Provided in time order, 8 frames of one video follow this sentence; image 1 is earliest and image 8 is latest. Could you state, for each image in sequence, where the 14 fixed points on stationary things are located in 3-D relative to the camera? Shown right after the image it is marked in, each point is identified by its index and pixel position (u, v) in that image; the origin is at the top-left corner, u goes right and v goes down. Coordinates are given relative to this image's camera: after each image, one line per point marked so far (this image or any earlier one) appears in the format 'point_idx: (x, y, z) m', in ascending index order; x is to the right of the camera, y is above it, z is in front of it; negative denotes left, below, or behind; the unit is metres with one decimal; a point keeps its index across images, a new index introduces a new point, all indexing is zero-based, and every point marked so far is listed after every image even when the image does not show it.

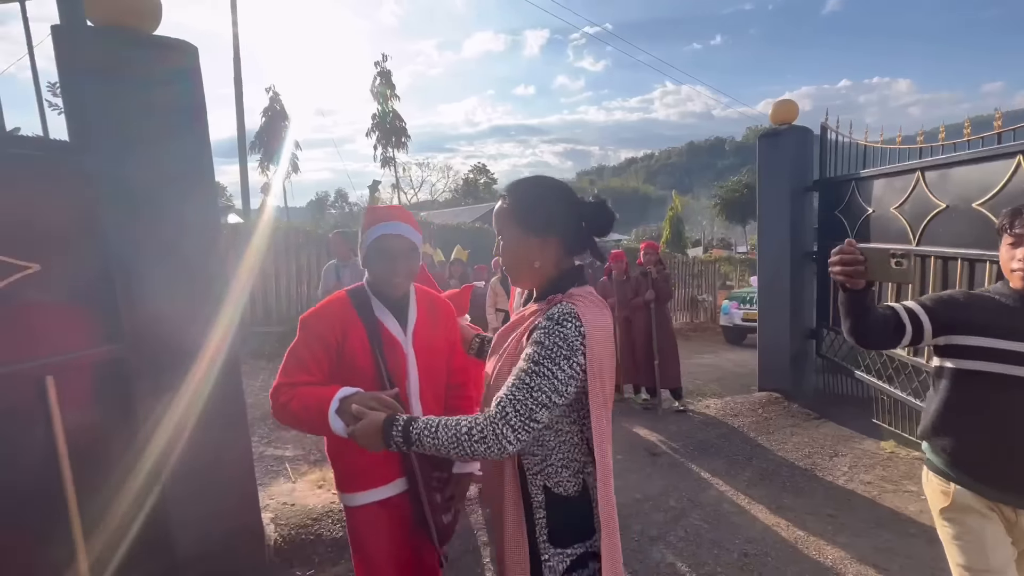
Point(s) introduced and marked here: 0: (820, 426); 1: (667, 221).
0: (+3.1, -1.4, +4.8) m
1: (+6.0, +2.6, +18.5) m
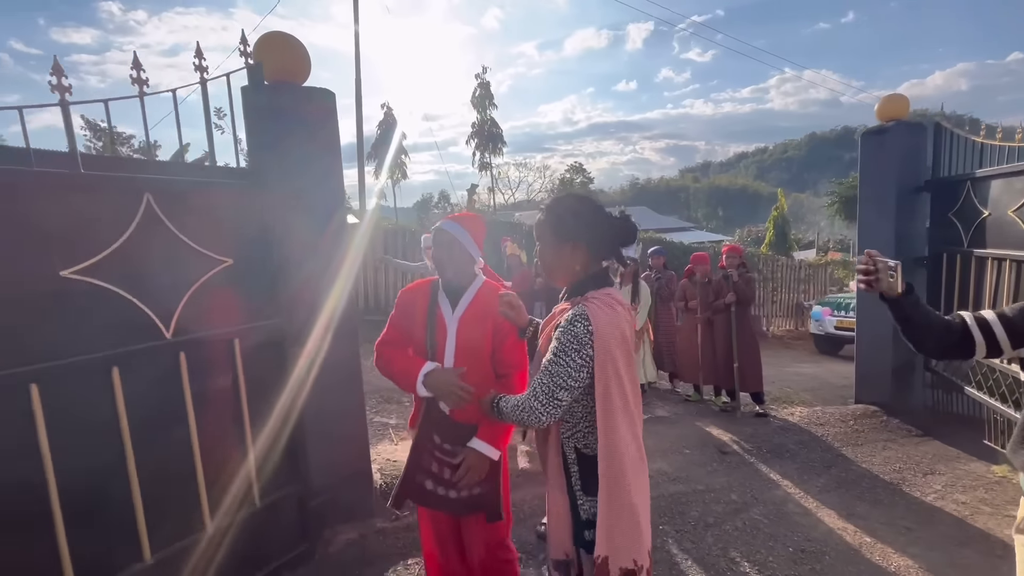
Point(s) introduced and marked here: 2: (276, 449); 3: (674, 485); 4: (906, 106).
0: (+3.9, -1.5, +4.5) m
1: (+9.5, +2.4, +17.3) m
2: (-1.3, -0.9, +2.5) m
3: (+1.2, -1.4, +3.5) m
4: (+4.1, +1.9, +5.0) m
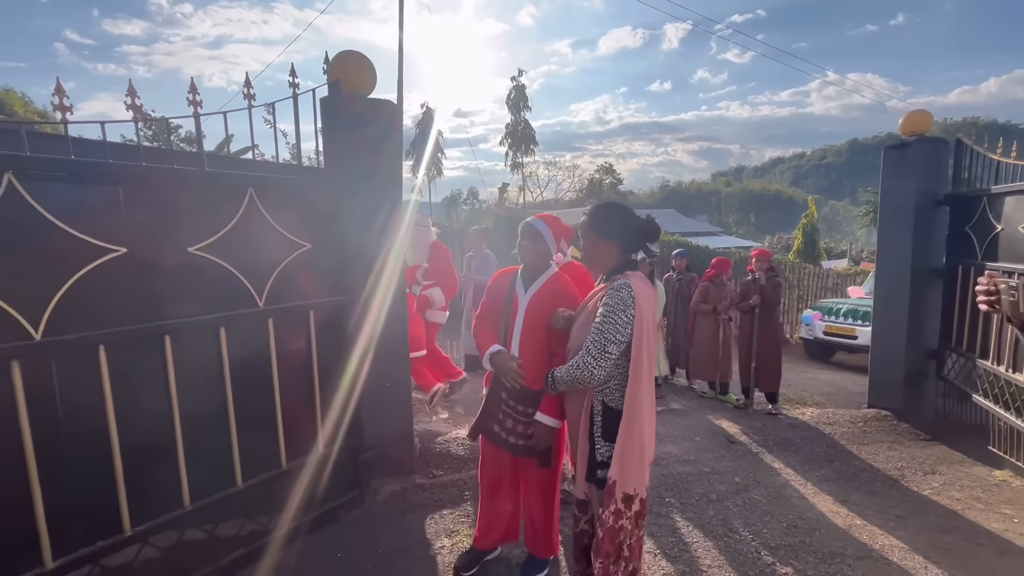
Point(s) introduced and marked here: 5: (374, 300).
0: (+4.1, -1.6, +4.7) m
1: (+10.5, +2.1, +17.2) m
2: (-1.1, -0.8, +3.0) m
3: (+1.4, -1.4, +3.8) m
4: (+4.5, +1.8, +5.1) m
5: (-1.0, -0.1, +3.0) m
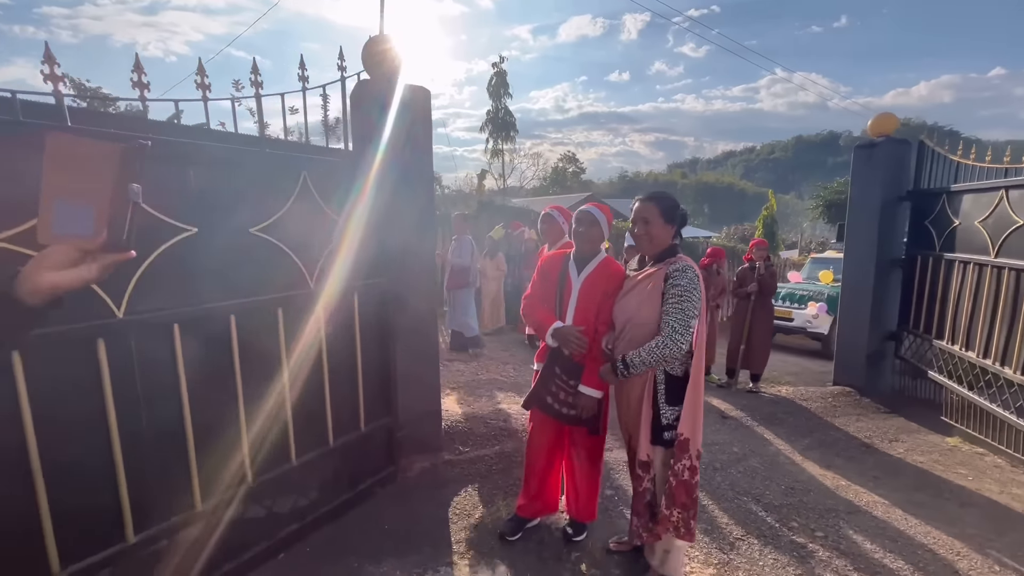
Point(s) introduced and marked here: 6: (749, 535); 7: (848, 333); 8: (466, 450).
0: (+4.1, -1.4, +5.2) m
1: (+9.5, +2.6, +18.1) m
2: (-0.9, -0.7, +3.0) m
3: (+1.5, -1.3, +4.1) m
4: (+4.5, +1.9, +5.6) m
5: (-0.8, 0.0, +3.1) m
6: (+1.4, -1.5, +2.8) m
7: (+4.2, -0.6, +6.0) m
8: (-0.3, -1.2, +3.6) m
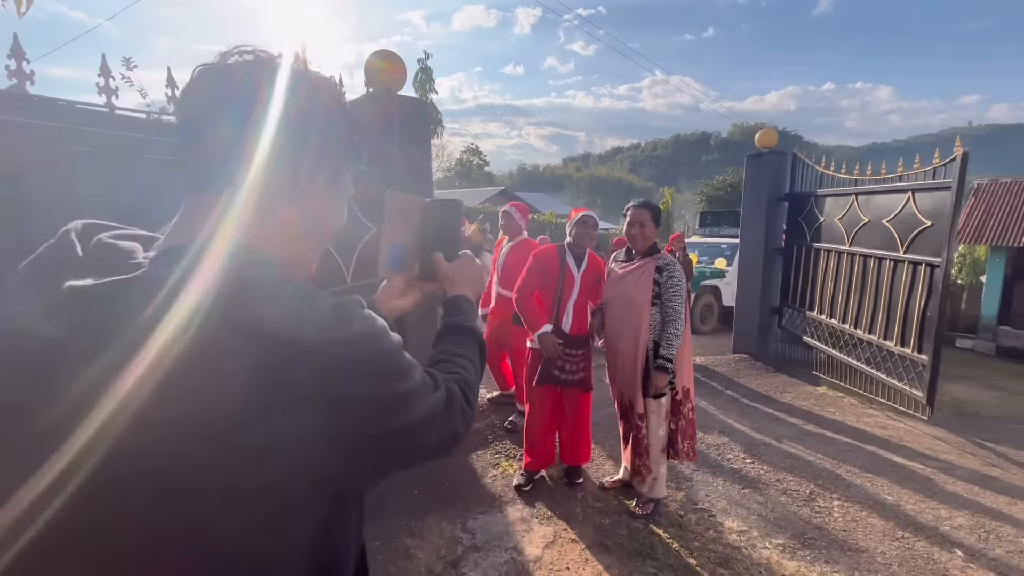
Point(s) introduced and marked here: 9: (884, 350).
0: (+3.6, -1.2, +6.5) m
1: (+6.1, +3.1, +20.1) m
2: (-0.9, -0.6, +3.4) m
3: (+1.3, -1.2, +4.9) m
4: (+3.8, +2.2, +6.9) m
5: (-0.8, +0.1, +3.4) m
6: (+1.4, -1.3, +3.6) m
7: (+3.6, -0.3, +7.3) m
8: (-0.4, -1.2, +4.0) m
9: (+3.9, -0.7, +5.0) m
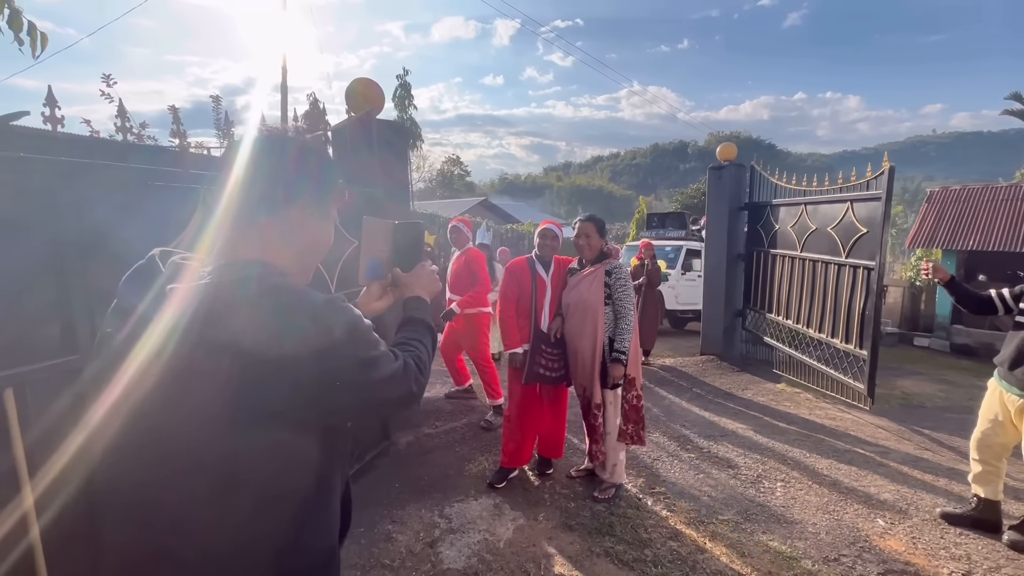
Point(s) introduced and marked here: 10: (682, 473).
0: (+3.3, -1.3, +6.9) m
1: (+5.3, +2.9, +20.7) m
2: (-1.1, -0.7, +3.6) m
3: (+1.0, -1.2, +5.2) m
4: (+3.5, +2.1, +7.4) m
5: (-1.0, 0.0, +3.7) m
6: (+1.2, -1.4, +3.9) m
7: (+3.2, -0.4, +7.7) m
8: (-0.7, -1.2, +4.3) m
9: (+3.6, -0.7, +5.4) m
10: (+1.3, -1.4, +3.7) m
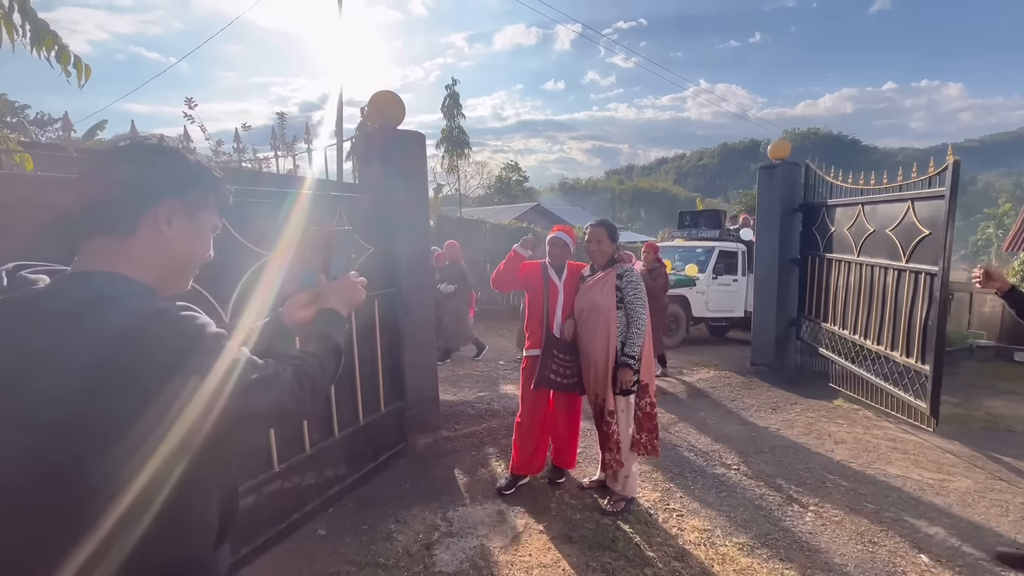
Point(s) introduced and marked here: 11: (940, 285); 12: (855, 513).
0: (+3.8, -1.4, +6.5) m
1: (+7.5, +2.6, +19.9) m
2: (-1.0, -0.7, +3.7) m
3: (+1.3, -1.3, +5.0) m
4: (+4.0, +2.0, +6.9) m
5: (-0.9, 0.0, +3.8) m
6: (+1.4, -1.4, +3.8) m
7: (+3.8, -0.5, +7.3) m
8: (-0.5, -1.3, +4.3) m
9: (+3.9, -0.8, +4.9) m
10: (+1.4, -1.5, +3.5) m
11: (+3.8, 0.0, +4.2) m
12: (+2.3, -1.5, +3.2) m
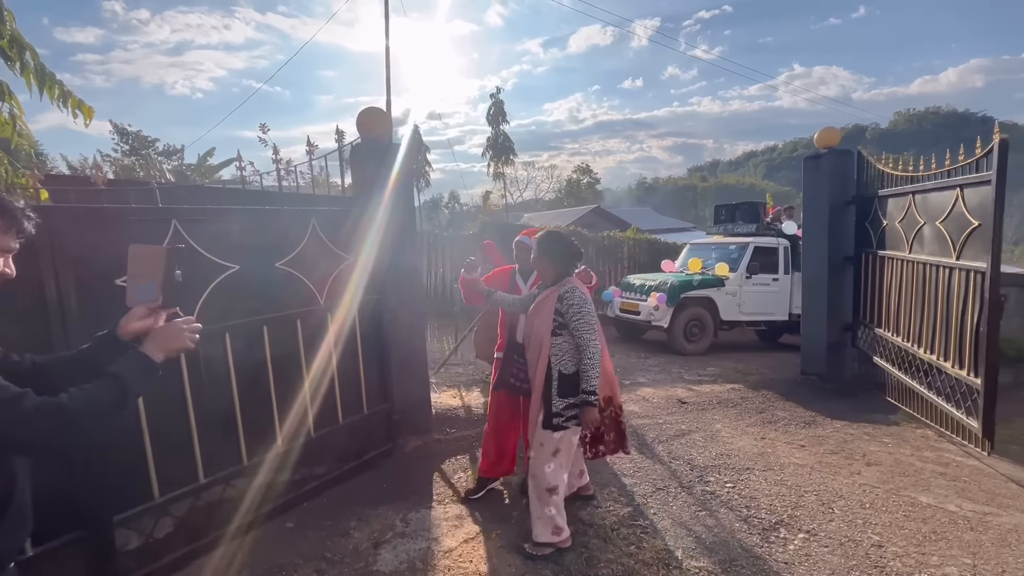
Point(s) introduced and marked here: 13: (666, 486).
0: (+4.0, -1.4, +5.8) m
1: (+9.8, +2.5, +18.5) m
2: (-1.1, -0.8, +3.9) m
3: (+1.3, -1.3, +4.8) m
4: (+4.3, +2.0, +6.3) m
5: (-1.1, -0.1, +3.9) m
6: (+1.2, -1.5, +3.5) m
7: (+4.1, -0.5, +6.6) m
8: (-0.5, -1.3, +4.4) m
9: (+3.9, -0.8, +4.3) m
10: (+1.2, -1.5, +3.2) m
11: (+3.6, 0.0, +3.6) m
12: (+2.0, -1.5, +2.9) m
13: (+1.1, -1.5, +3.5) m
